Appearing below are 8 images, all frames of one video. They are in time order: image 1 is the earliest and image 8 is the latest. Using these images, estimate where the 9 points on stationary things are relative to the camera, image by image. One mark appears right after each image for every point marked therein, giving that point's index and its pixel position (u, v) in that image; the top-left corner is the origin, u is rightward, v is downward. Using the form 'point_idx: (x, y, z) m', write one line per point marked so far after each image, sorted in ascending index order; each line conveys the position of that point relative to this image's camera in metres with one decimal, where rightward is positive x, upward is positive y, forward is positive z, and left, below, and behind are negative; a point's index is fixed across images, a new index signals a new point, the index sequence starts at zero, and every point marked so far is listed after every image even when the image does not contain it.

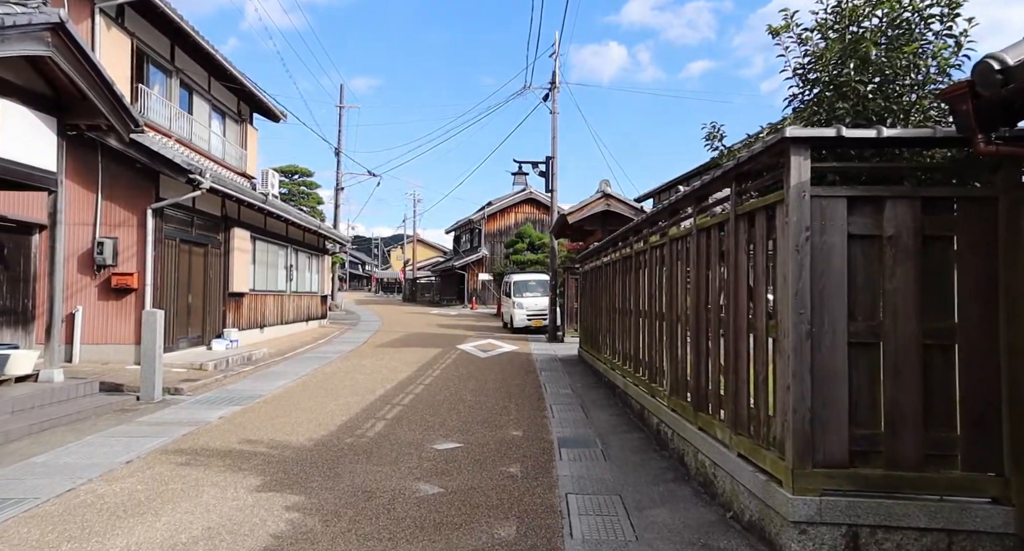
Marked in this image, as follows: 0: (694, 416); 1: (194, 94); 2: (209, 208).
0: (+1.6, -1.3, +5.6) m
1: (-6.9, +4.1, +13.6) m
2: (-5.9, +1.3, +12.1) m
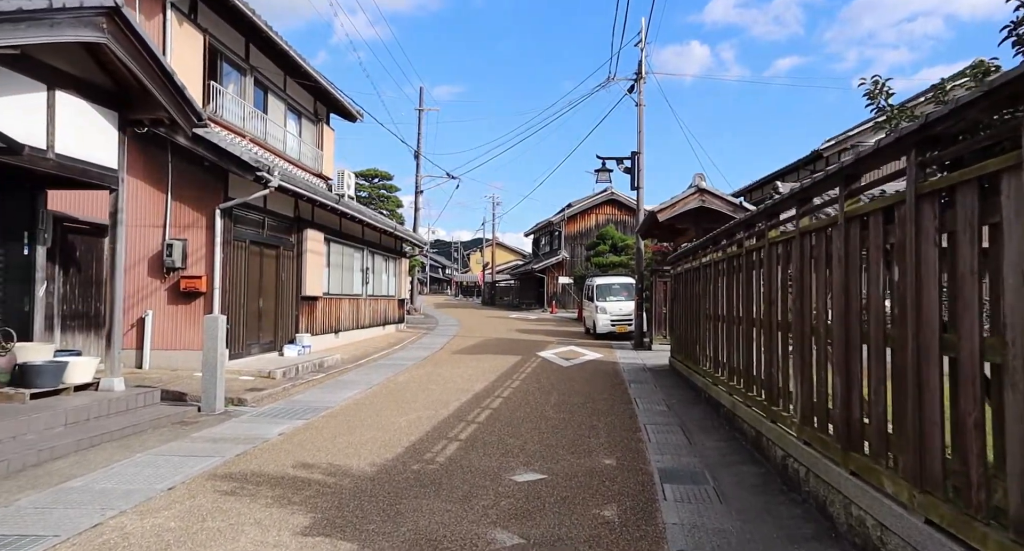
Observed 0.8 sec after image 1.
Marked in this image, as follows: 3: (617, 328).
0: (+2.3, -1.3, +4.4) m
1: (-5.2, +4.0, +13.4) m
2: (-4.3, +1.3, +11.8) m
3: (+3.3, -1.6, +19.9) m
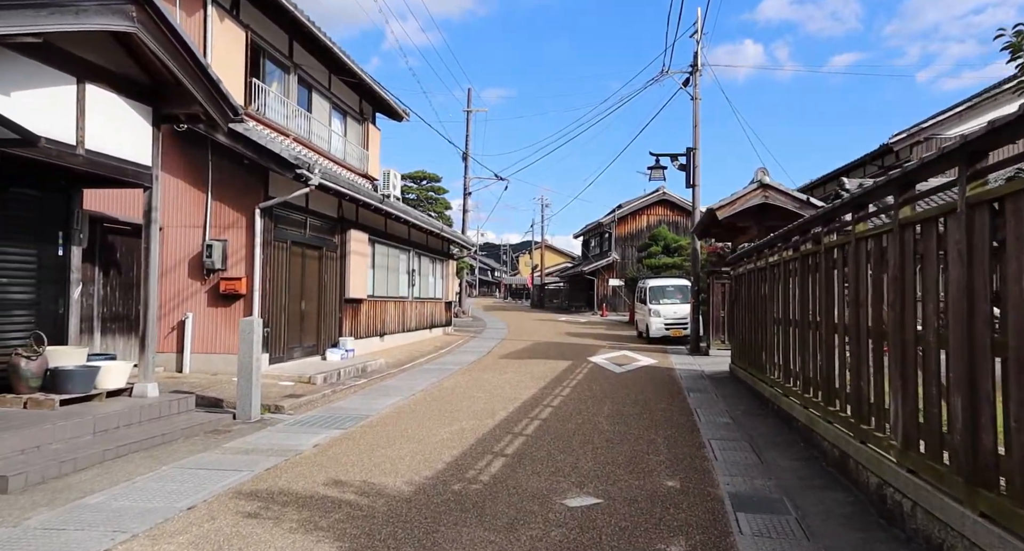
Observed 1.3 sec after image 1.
0: (+2.6, -1.3, +3.6) m
1: (-4.2, +3.9, +13.2) m
2: (-3.4, +1.3, +11.5) m
3: (+4.8, -1.7, +19.0) m
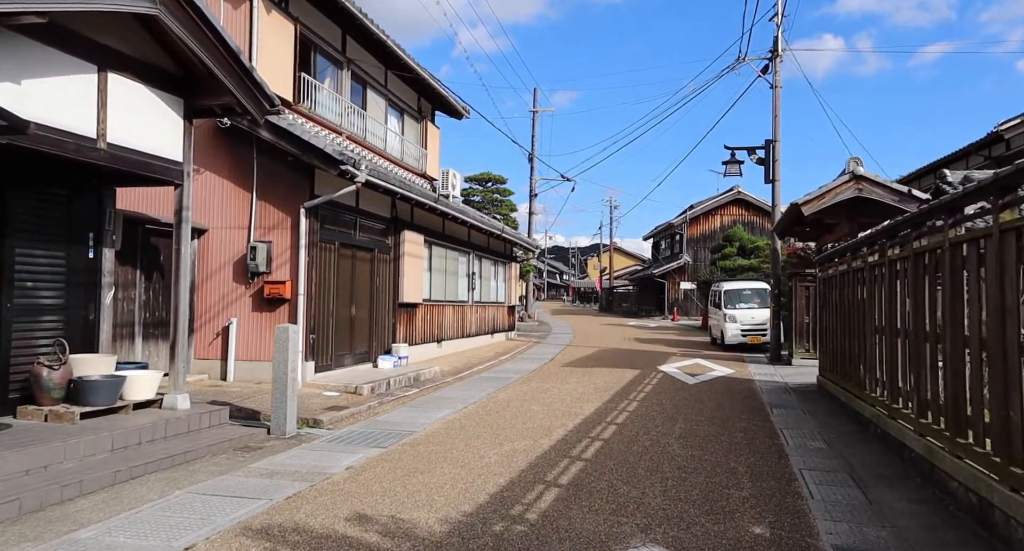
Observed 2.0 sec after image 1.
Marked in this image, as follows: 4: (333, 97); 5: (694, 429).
0: (+2.8, -1.3, +2.5) m
1: (-2.9, +3.9, +12.8) m
2: (-2.4, +1.2, +11.0) m
3: (+6.6, -1.8, +17.5) m
4: (-3.2, +3.3, +11.5) m
5: (+2.2, -1.9, +7.7) m
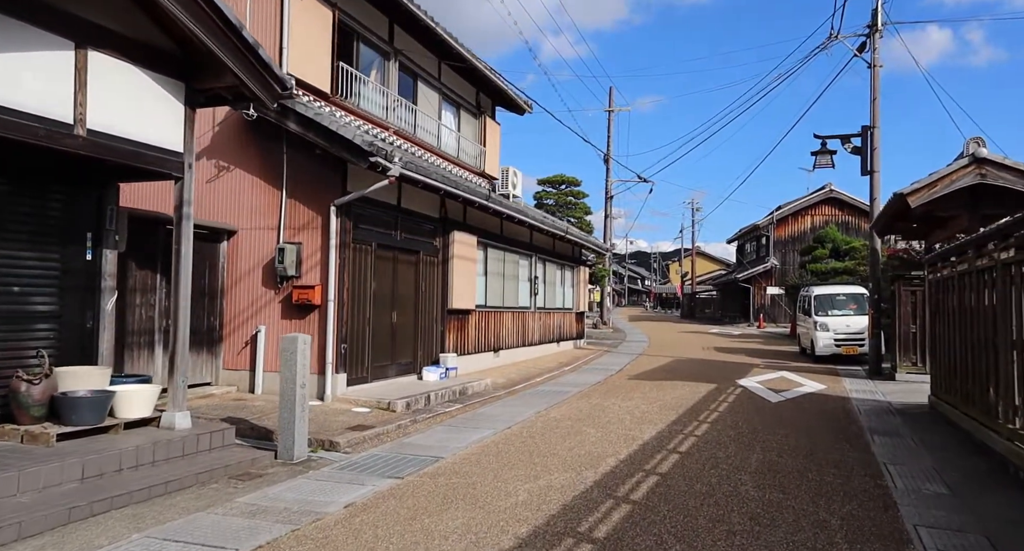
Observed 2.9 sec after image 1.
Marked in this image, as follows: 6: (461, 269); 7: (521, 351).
0: (+2.6, -1.2, +1.2) m
1: (-1.8, +3.8, +12.1) m
2: (-1.5, +1.1, +10.3) m
3: (+8.3, -1.8, +15.6) m
4: (-2.3, +3.2, +10.9) m
5: (+2.7, -1.9, +6.4) m
6: (-0.9, +0.1, +11.2) m
7: (+0.2, -1.8, +14.6) m
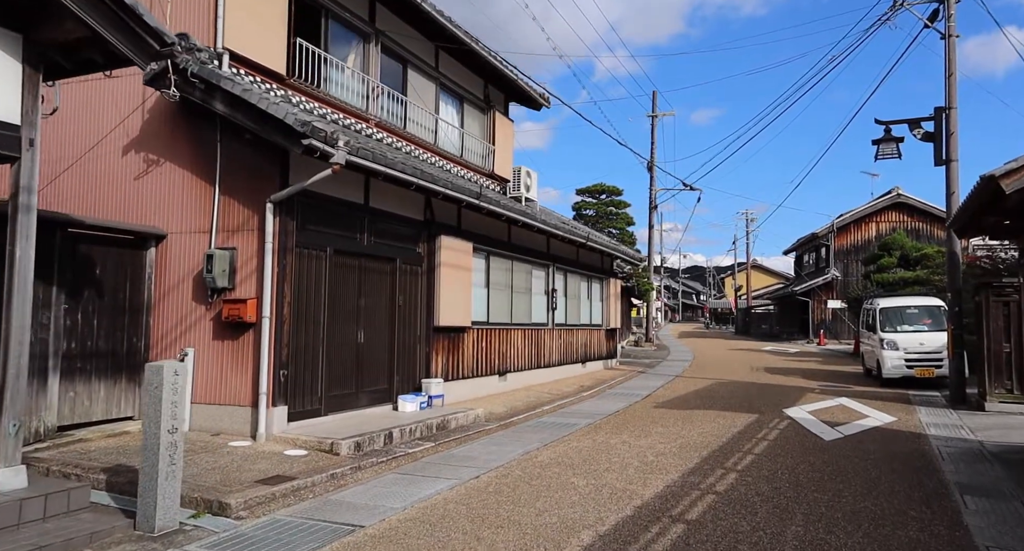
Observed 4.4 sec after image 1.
0: (+1.7, -1.1, -0.6) m
1: (-1.8, +3.6, +10.8) m
2: (-1.6, +0.9, +8.9) m
3: (+8.6, -2.0, +13.3) m
4: (-2.4, +3.0, +9.5) m
5: (+2.3, -1.9, +4.6) m
6: (-1.0, -0.1, +9.7) m
7: (+0.4, -2.0, +12.9) m
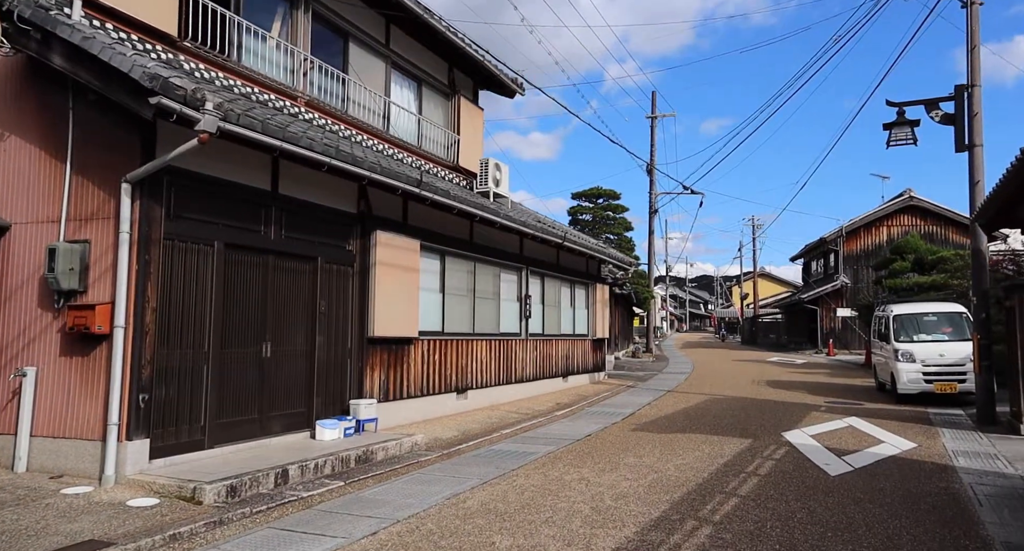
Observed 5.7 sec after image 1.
0: (+0.9, -1.0, -2.0) m
1: (-2.5, +3.5, +9.5) m
2: (-2.3, +0.9, +7.5) m
3: (+8.0, -2.1, +11.7) m
4: (-3.1, +3.0, +8.2) m
5: (+1.5, -1.9, +3.1) m
6: (-1.6, -0.1, +8.3) m
7: (-0.2, -2.1, +11.5) m
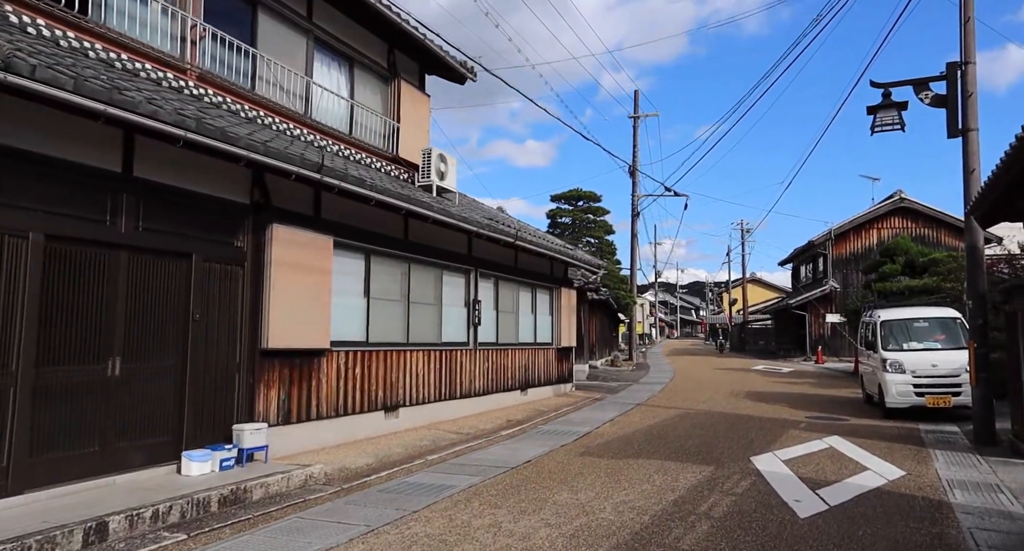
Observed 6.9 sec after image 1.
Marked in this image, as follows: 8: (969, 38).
0: (+0.1, -0.9, -3.2) m
1: (-3.4, +3.5, +8.3) m
2: (-3.2, +0.9, +6.3) m
3: (+7.1, -2.1, +10.6) m
4: (-4.0, +2.9, +7.0) m
5: (+0.7, -1.8, +1.9) m
6: (-2.5, -0.1, +7.1) m
7: (-1.1, -2.1, +10.3) m
8: (+7.1, +3.7, +9.9) m
